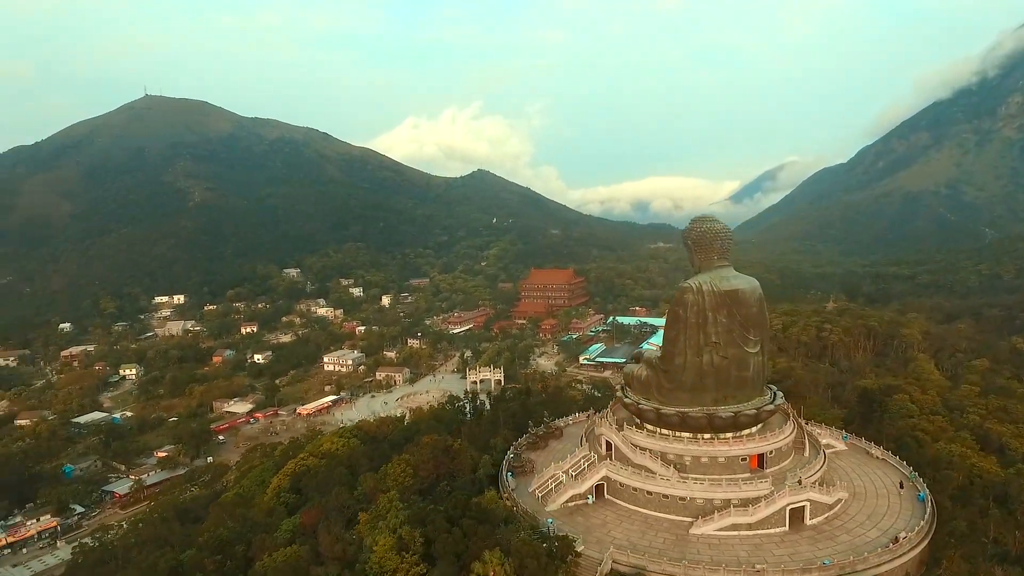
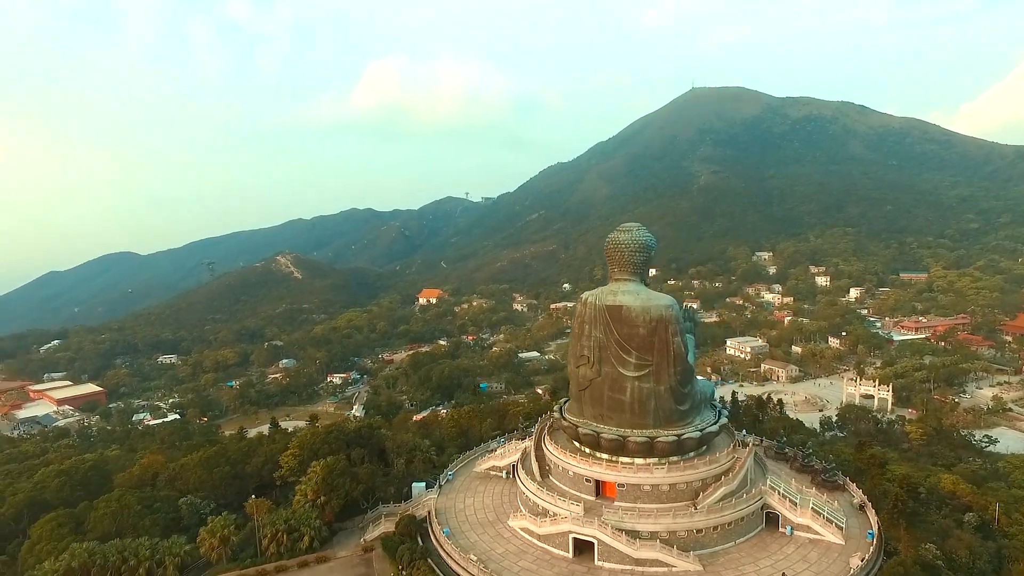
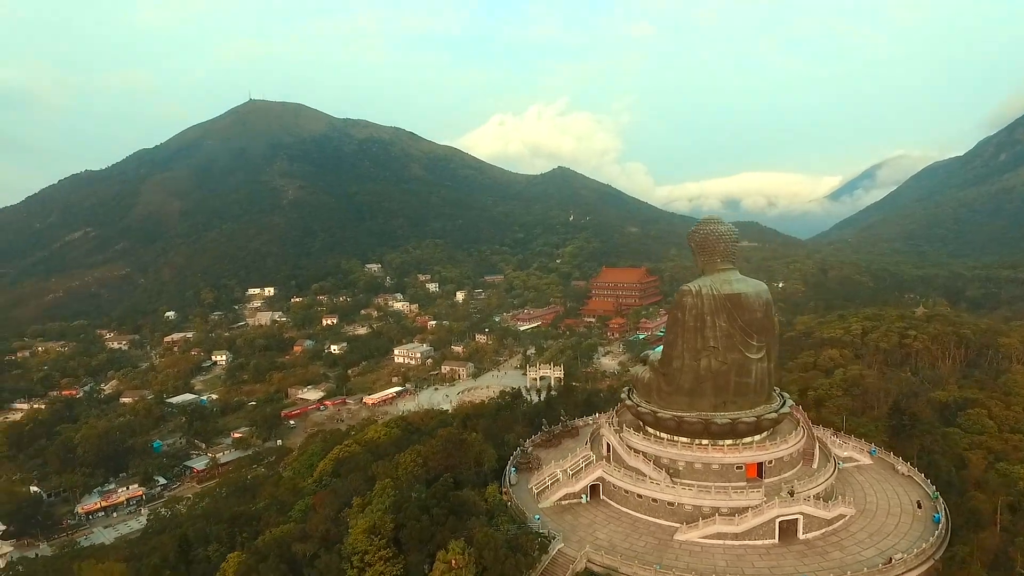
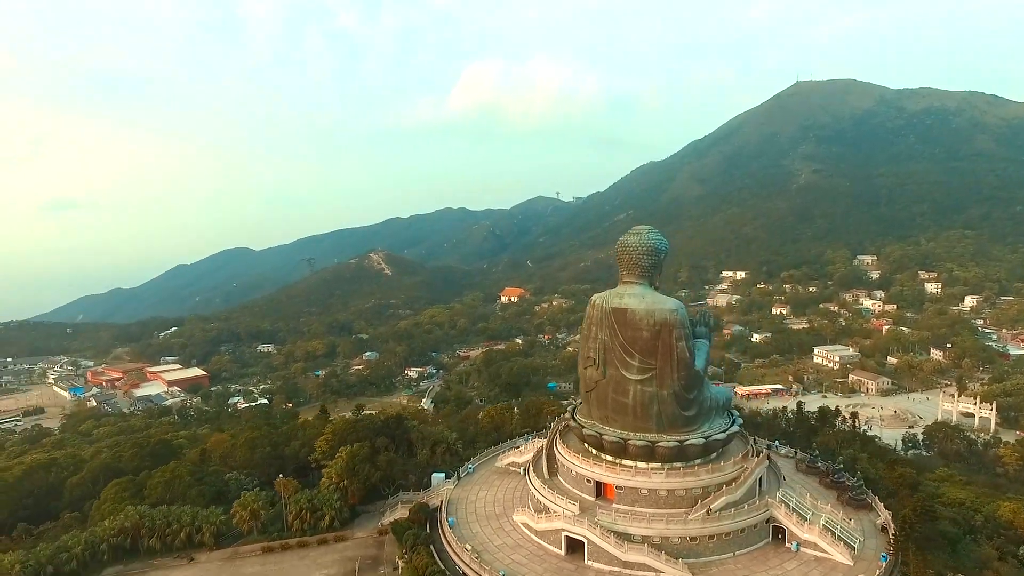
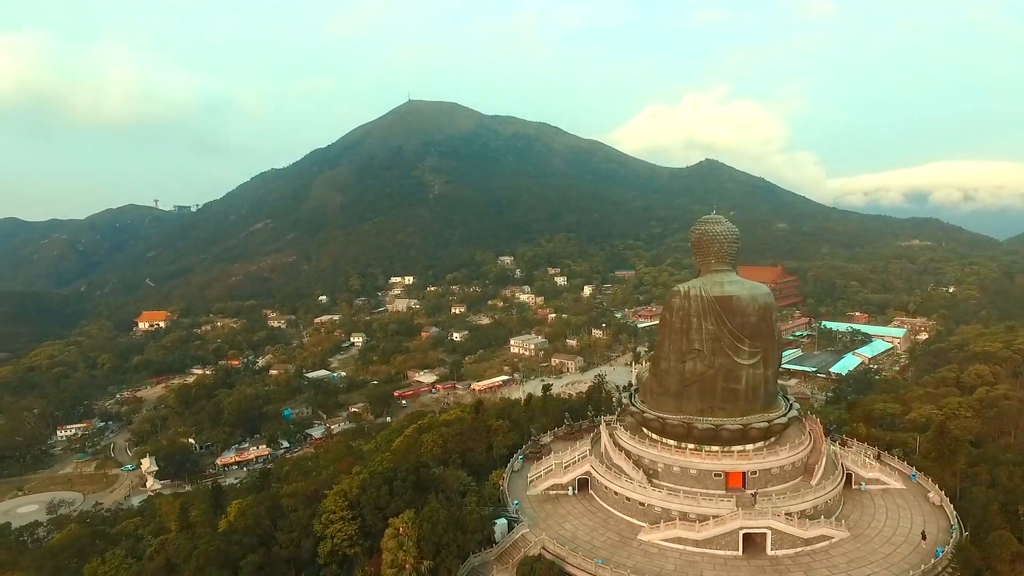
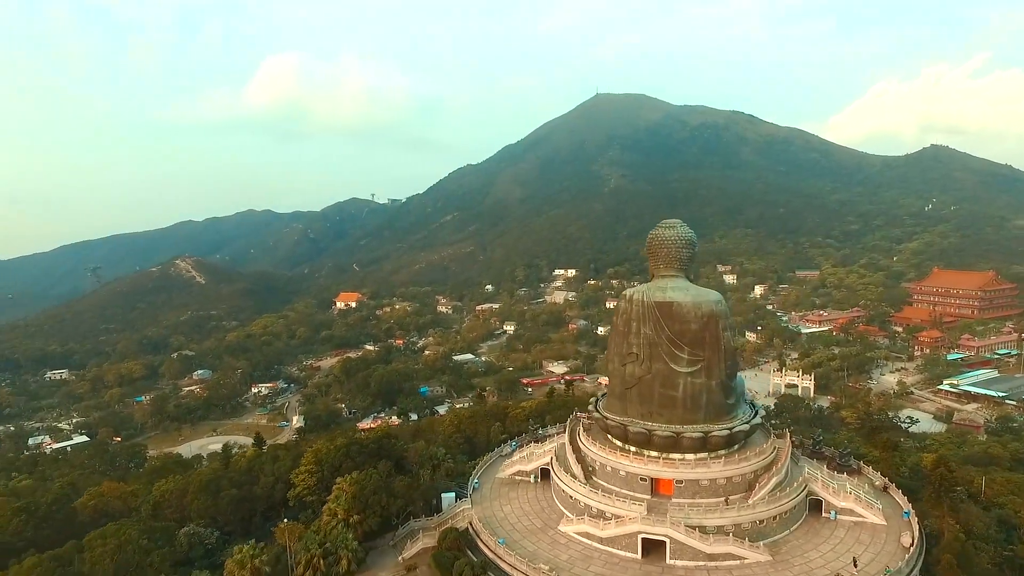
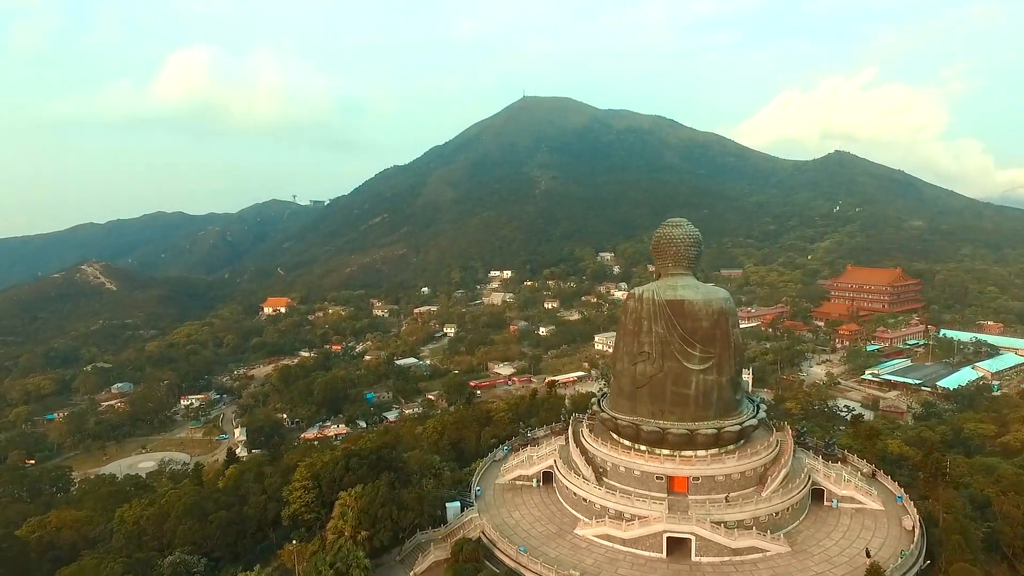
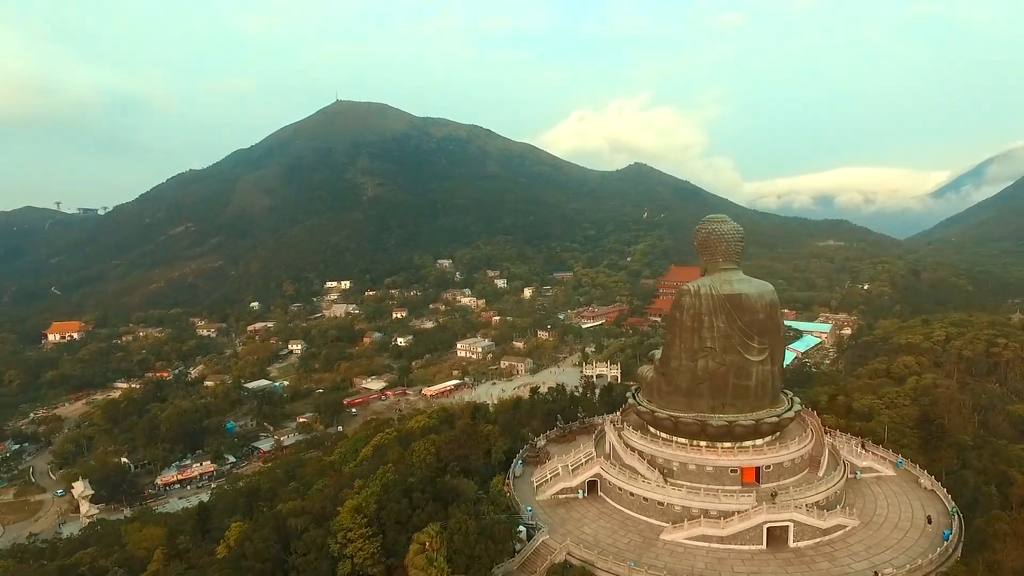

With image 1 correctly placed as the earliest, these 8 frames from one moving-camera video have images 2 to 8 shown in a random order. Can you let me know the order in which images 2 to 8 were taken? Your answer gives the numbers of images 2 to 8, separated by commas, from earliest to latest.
3, 8, 5, 7, 6, 2, 4
